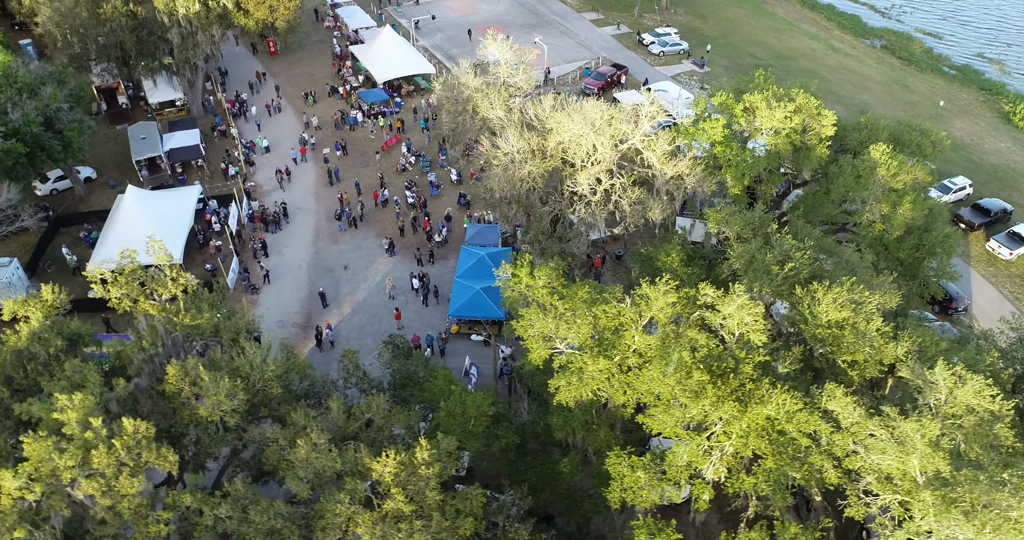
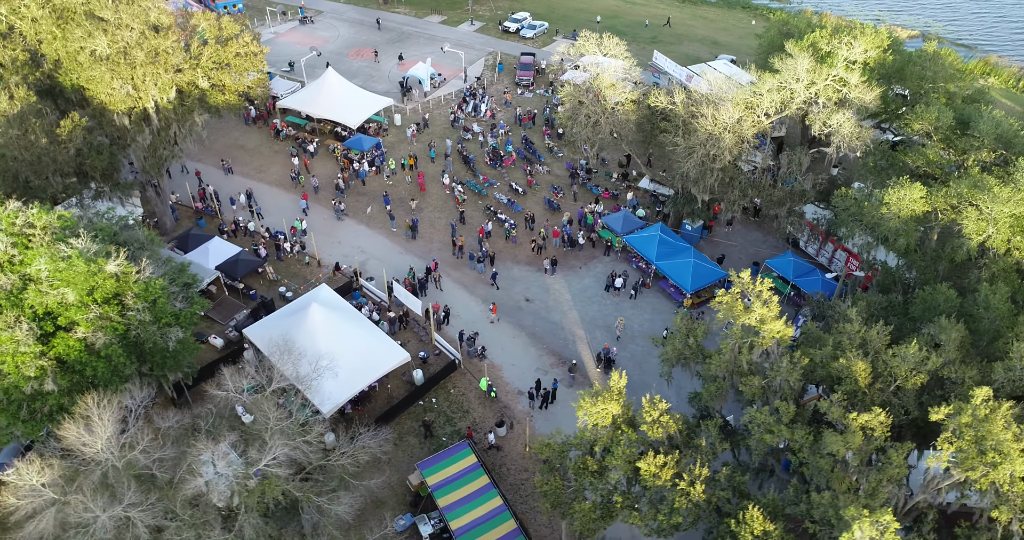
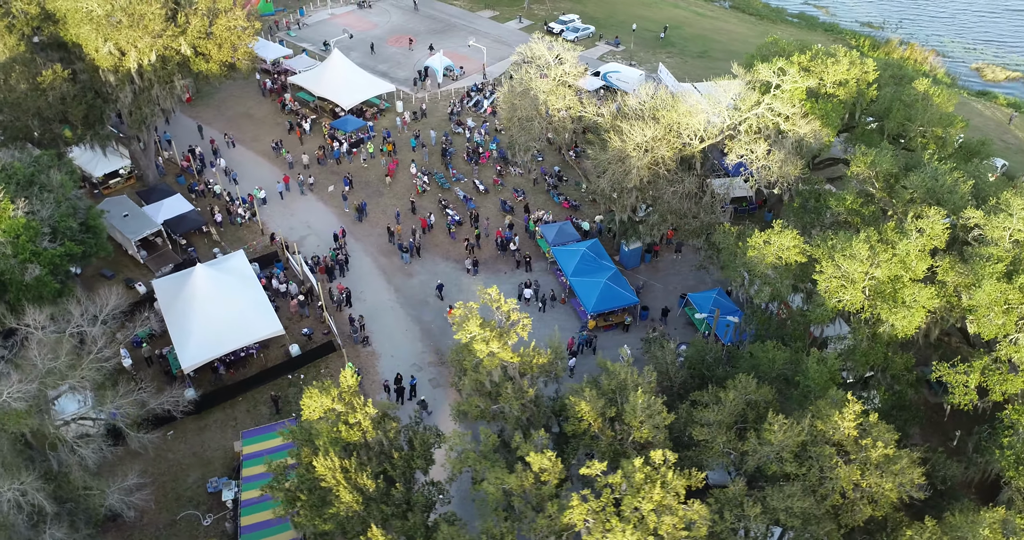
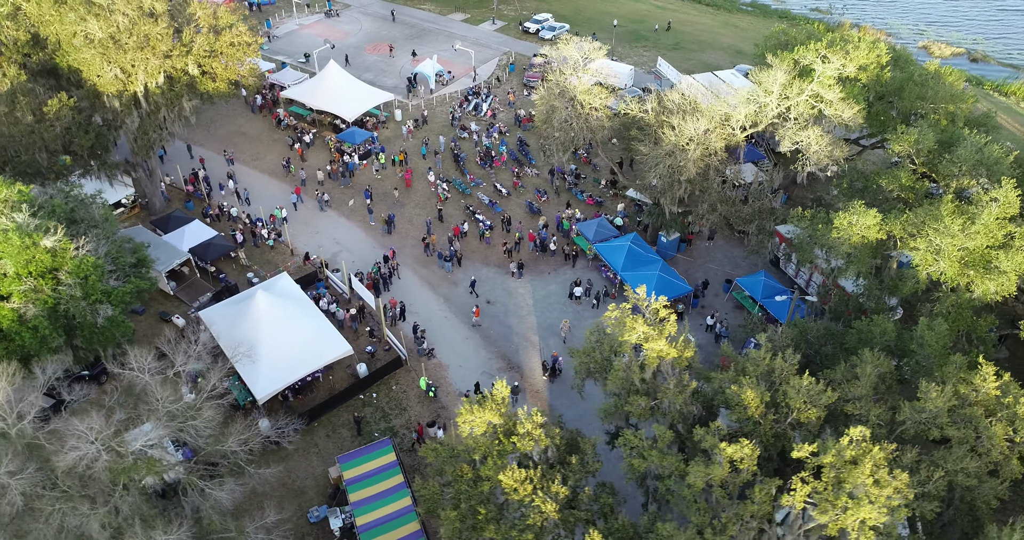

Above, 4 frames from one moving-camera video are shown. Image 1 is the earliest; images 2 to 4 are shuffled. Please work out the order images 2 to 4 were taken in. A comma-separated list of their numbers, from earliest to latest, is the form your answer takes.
3, 4, 2
